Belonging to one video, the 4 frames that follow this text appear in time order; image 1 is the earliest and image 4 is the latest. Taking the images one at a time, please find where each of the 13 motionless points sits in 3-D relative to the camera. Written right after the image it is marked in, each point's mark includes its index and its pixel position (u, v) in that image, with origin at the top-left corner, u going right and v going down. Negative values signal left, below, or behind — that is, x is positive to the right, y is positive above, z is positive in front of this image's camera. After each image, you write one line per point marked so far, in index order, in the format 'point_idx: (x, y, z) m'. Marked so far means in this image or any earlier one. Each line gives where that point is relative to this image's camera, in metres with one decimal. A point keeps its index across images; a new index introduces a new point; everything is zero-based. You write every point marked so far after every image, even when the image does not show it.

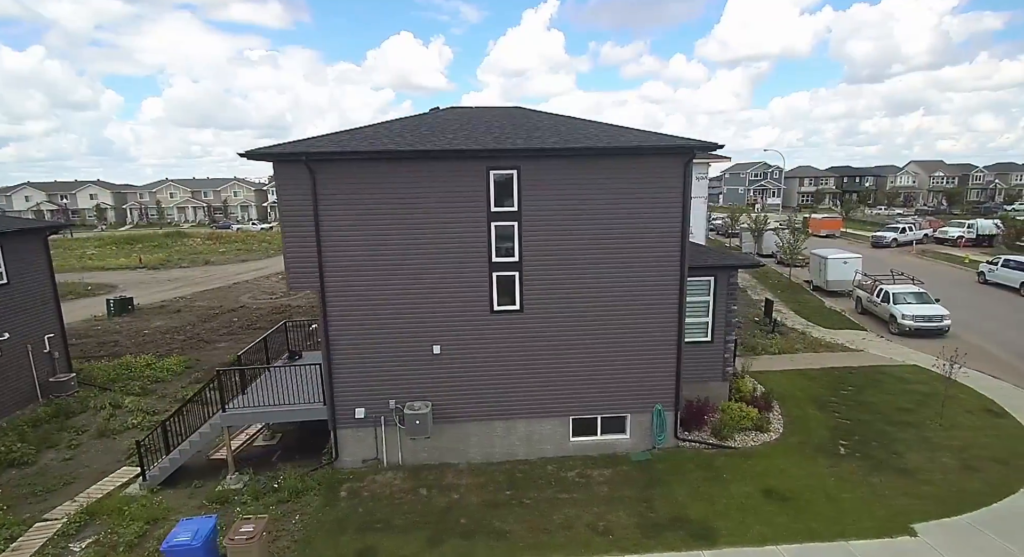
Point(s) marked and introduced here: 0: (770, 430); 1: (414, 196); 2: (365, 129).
0: (+5.8, -3.4, +11.9) m
1: (-2.0, +1.5, +10.2) m
2: (-2.9, +2.9, +10.5) m
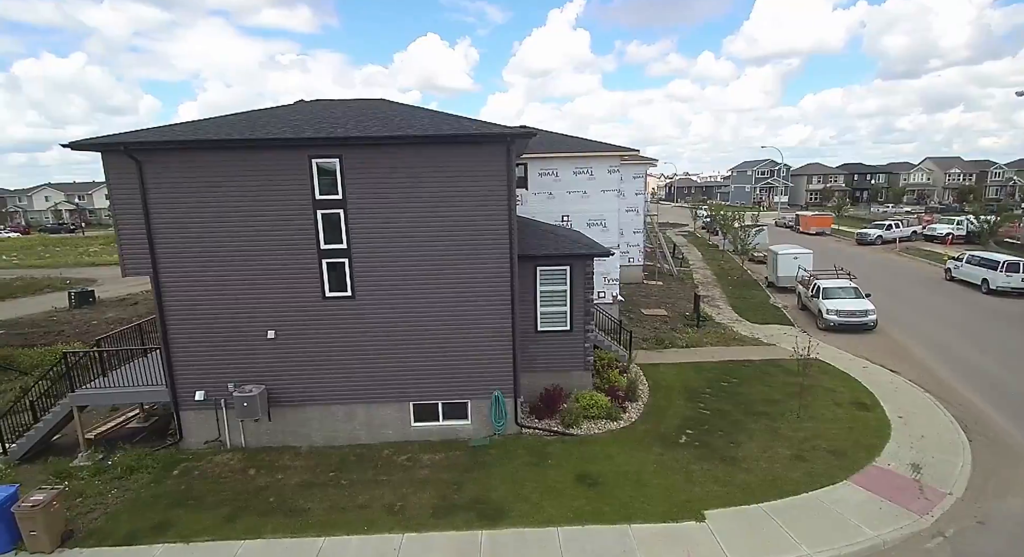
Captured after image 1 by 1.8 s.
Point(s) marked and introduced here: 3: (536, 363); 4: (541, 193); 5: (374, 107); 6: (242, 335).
0: (+2.5, -3.2, +11.8) m
1: (-5.4, +1.8, +10.5) m
2: (-6.3, +3.2, +10.7) m
3: (+0.6, -2.0, +12.5) m
4: (+1.1, +3.0, +18.7) m
5: (-3.2, +4.0, +12.2) m
6: (-5.6, -1.1, +11.0) m
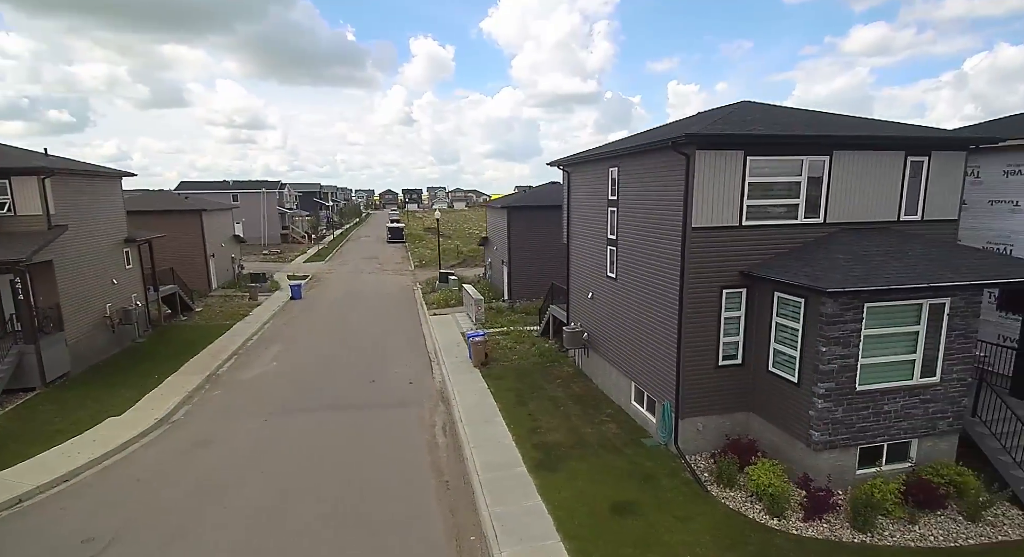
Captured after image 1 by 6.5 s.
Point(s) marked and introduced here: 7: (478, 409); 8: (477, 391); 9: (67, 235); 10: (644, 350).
0: (+4.4, -3.9, +8.4) m
1: (+2.2, +2.6, +14.9) m
2: (+2.5, +4.0, +15.7) m
3: (+4.8, -2.5, +10.2) m
4: (+11.7, +1.5, +10.5) m
5: (+4.7, +4.0, +12.9) m
6: (+2.2, -0.4, +15.7) m
7: (-0.9, -3.4, +13.7) m
8: (-1.0, -3.2, +15.0) m
9: (-14.9, +1.5, +17.8) m
10: (+3.0, -1.6, +12.1) m
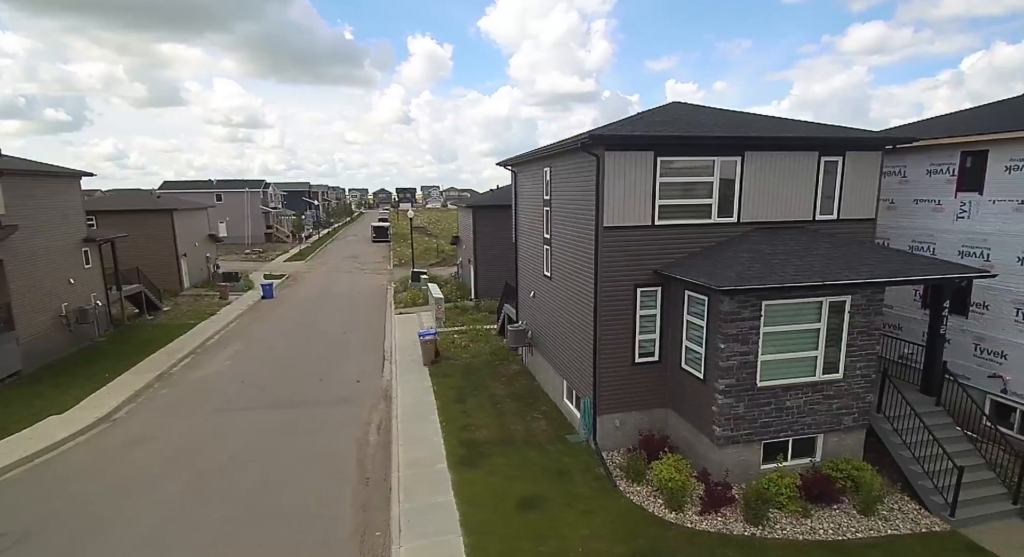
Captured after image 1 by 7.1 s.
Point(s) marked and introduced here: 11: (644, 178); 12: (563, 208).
0: (+2.8, -3.9, +8.6) m
1: (+0.6, +2.6, +15.1) m
2: (+0.8, +4.0, +15.8) m
3: (+3.2, -2.5, +10.4) m
4: (+10.1, +1.6, +10.7) m
5: (+3.1, +4.1, +13.1) m
6: (+0.5, -0.4, +15.8) m
7: (-2.5, -3.4, +13.9) m
8: (-2.6, -3.2, +15.2) m
9: (-16.6, +1.5, +17.8) m
10: (+1.4, -1.6, +12.2) m
11: (+2.6, +1.9, +10.0) m
12: (+1.2, +1.7, +12.6) m
